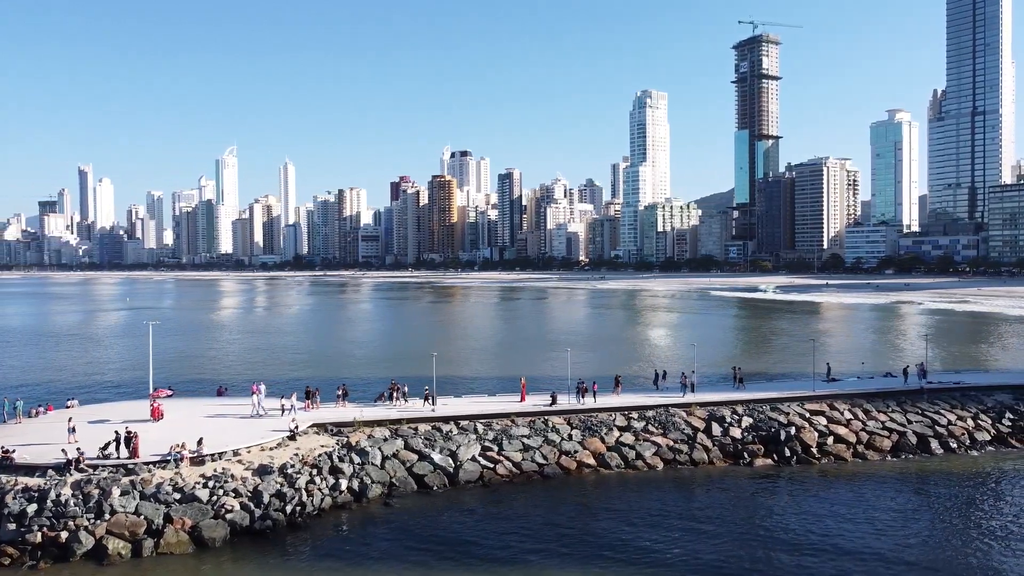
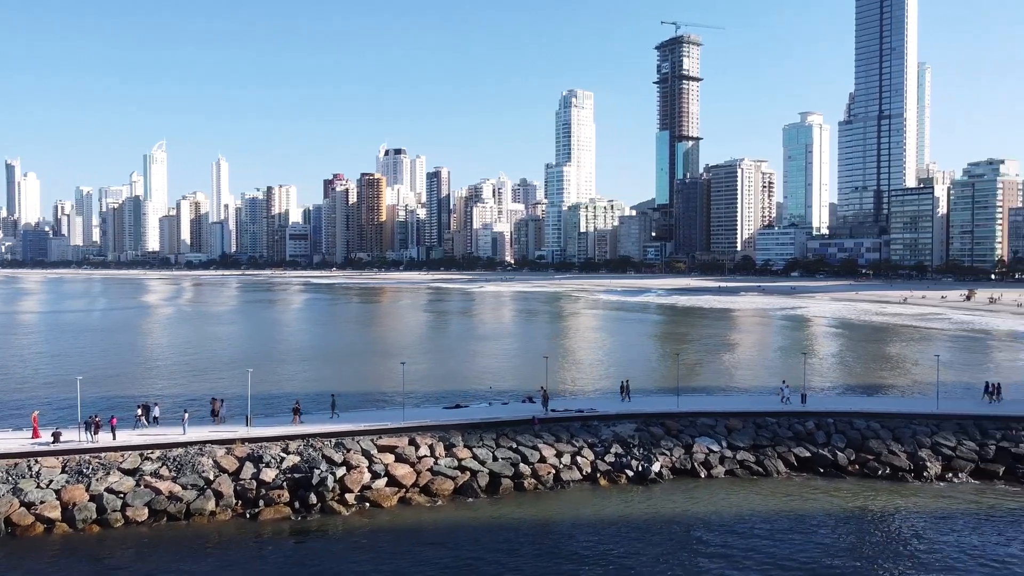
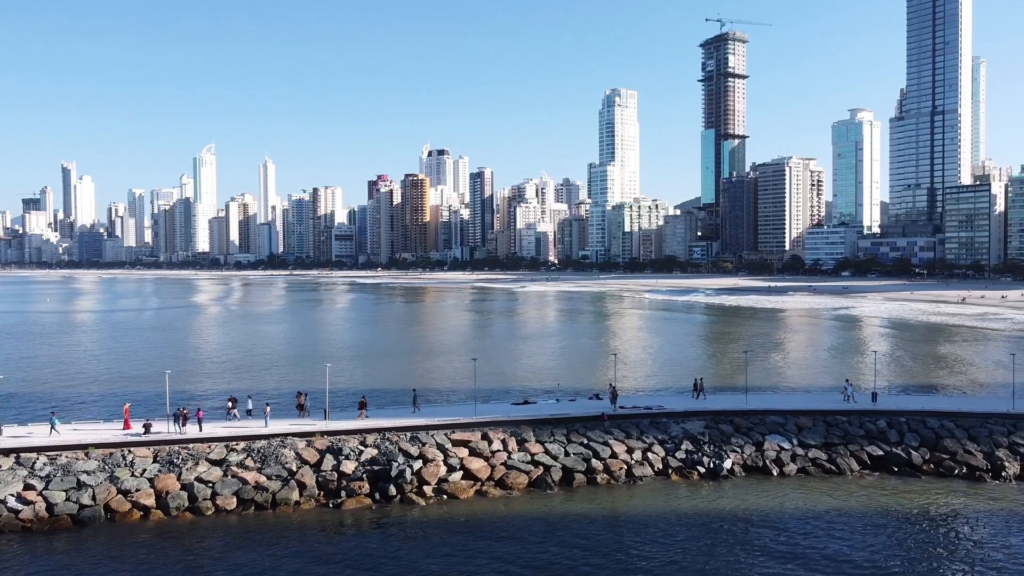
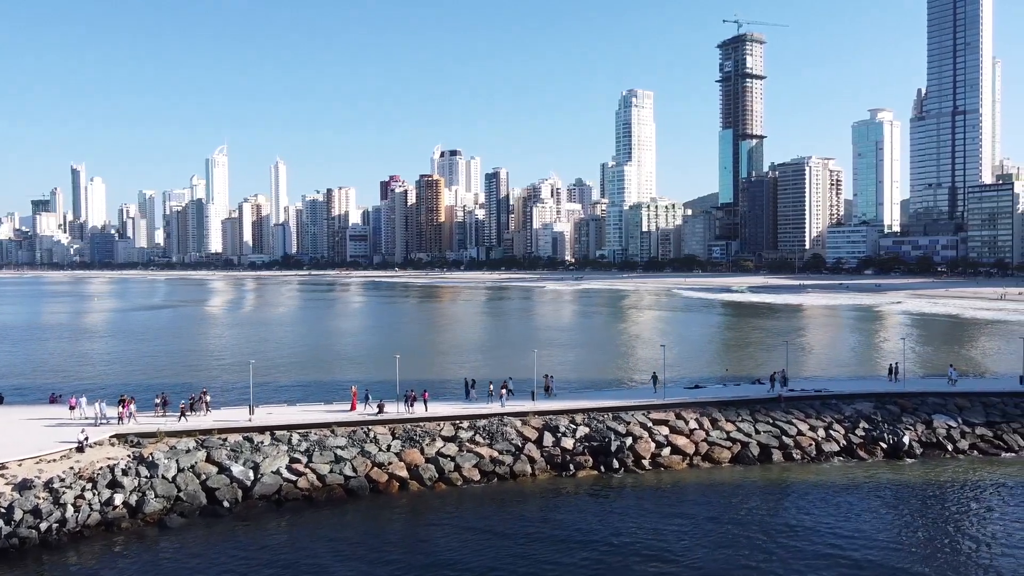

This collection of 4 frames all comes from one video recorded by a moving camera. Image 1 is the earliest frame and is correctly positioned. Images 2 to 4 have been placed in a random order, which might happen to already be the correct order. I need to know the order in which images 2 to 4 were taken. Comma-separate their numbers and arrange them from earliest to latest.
4, 3, 2
